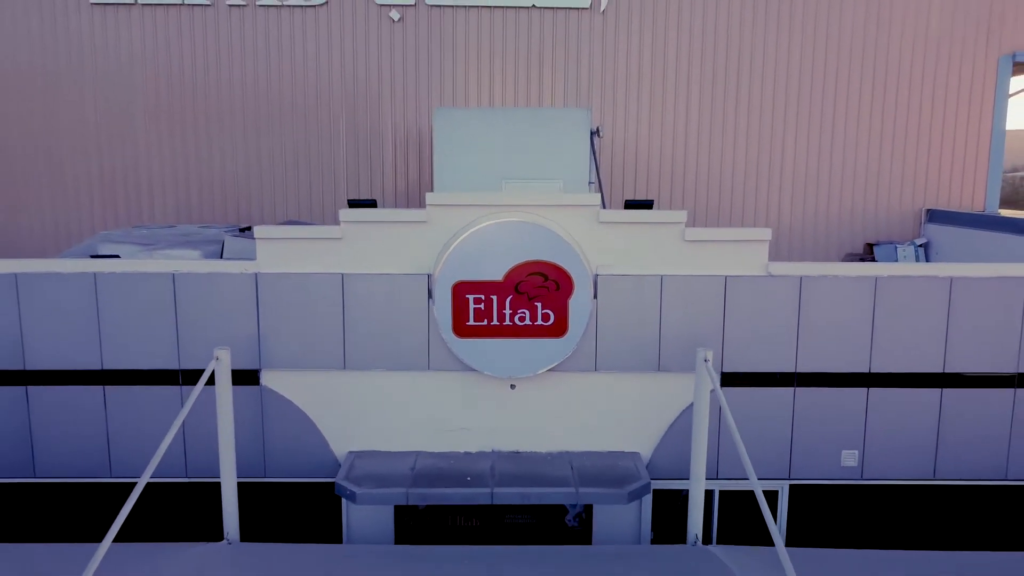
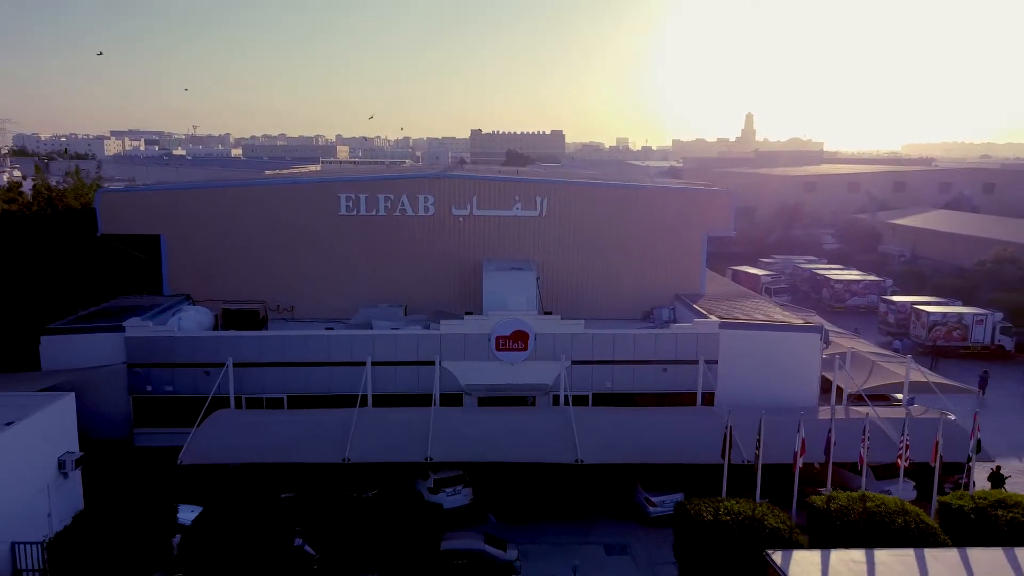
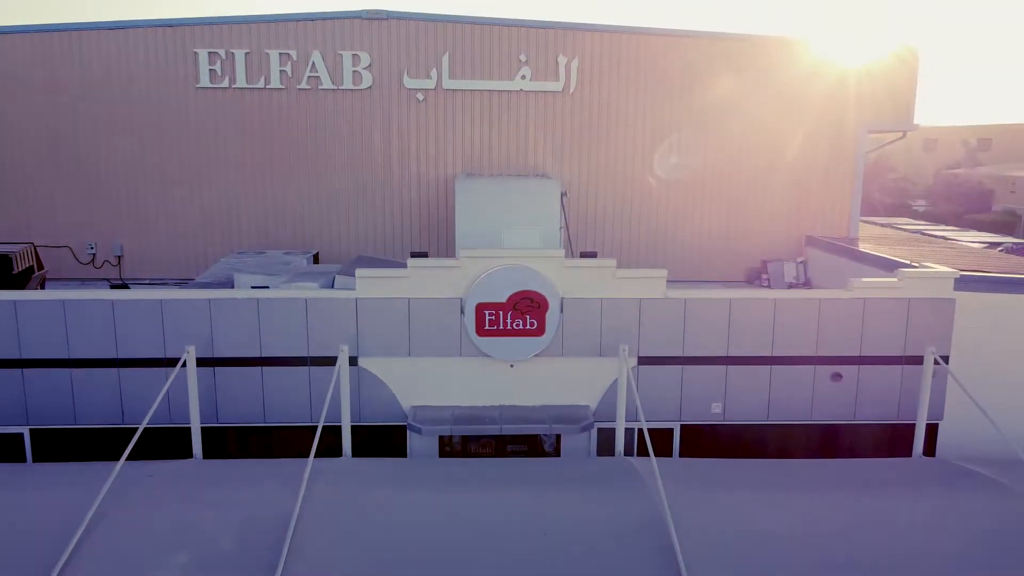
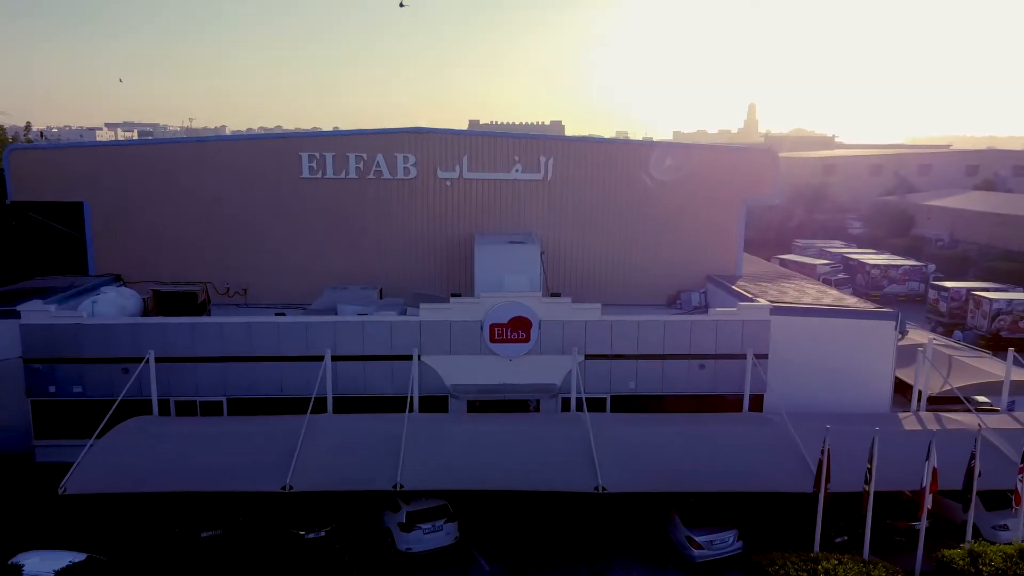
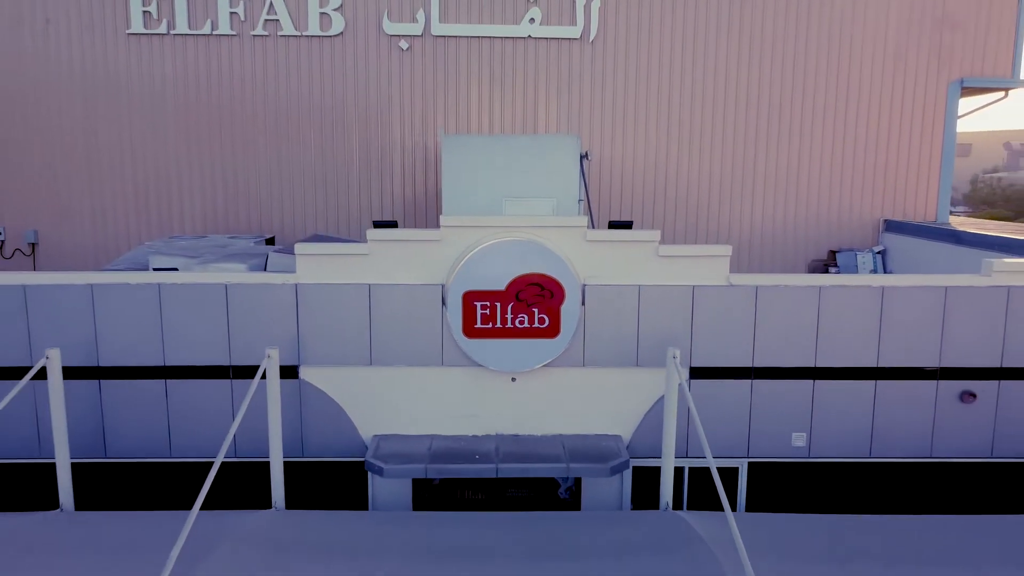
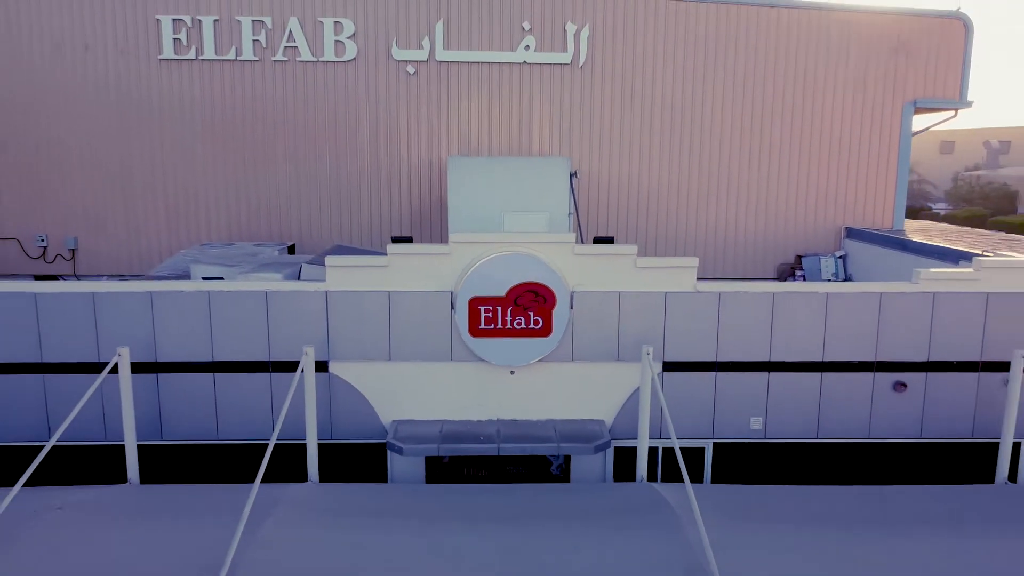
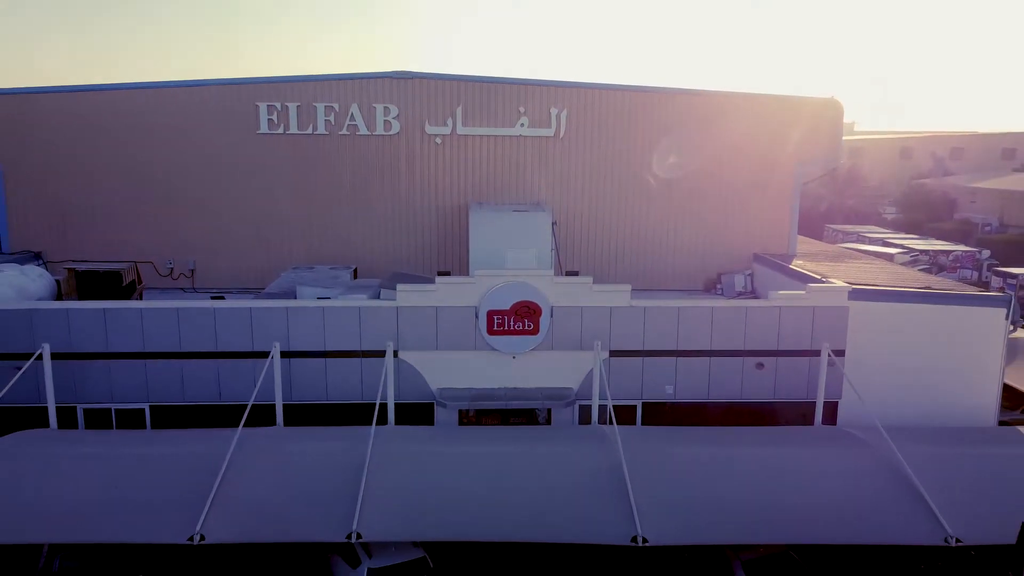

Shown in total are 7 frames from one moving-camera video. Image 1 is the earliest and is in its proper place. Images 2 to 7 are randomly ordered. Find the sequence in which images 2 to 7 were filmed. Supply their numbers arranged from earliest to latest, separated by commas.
5, 6, 3, 7, 4, 2
